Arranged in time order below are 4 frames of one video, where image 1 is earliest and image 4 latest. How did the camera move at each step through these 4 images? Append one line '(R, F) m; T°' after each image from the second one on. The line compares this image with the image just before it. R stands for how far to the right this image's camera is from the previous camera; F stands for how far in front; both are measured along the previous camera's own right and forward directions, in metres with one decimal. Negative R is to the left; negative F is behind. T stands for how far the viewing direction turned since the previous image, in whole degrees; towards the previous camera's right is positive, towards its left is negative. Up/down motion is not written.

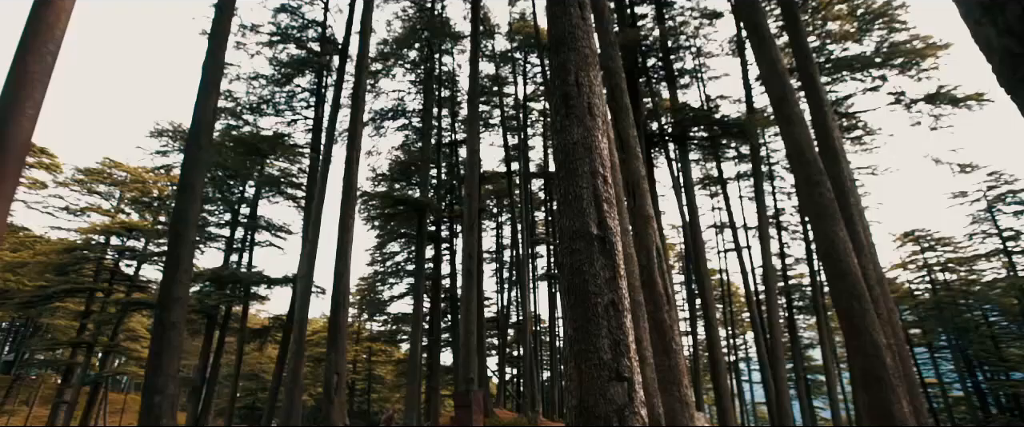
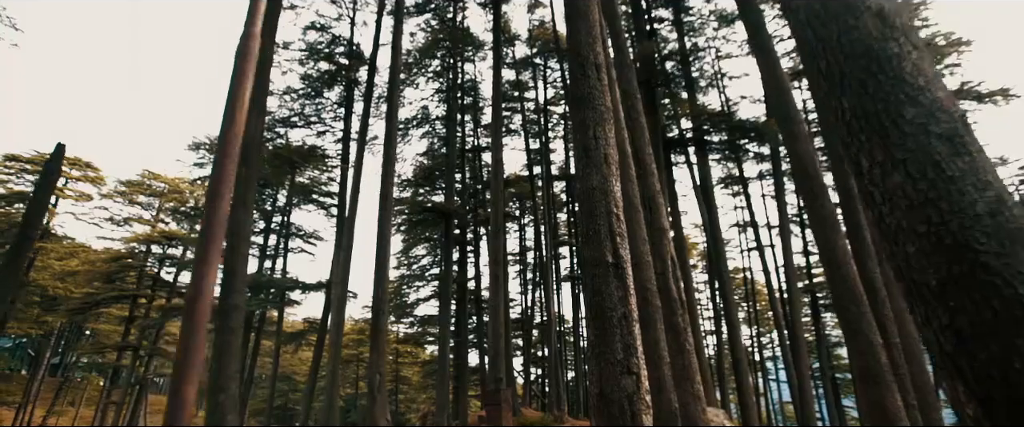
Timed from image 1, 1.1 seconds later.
(0.0, -0.5) m; -2°
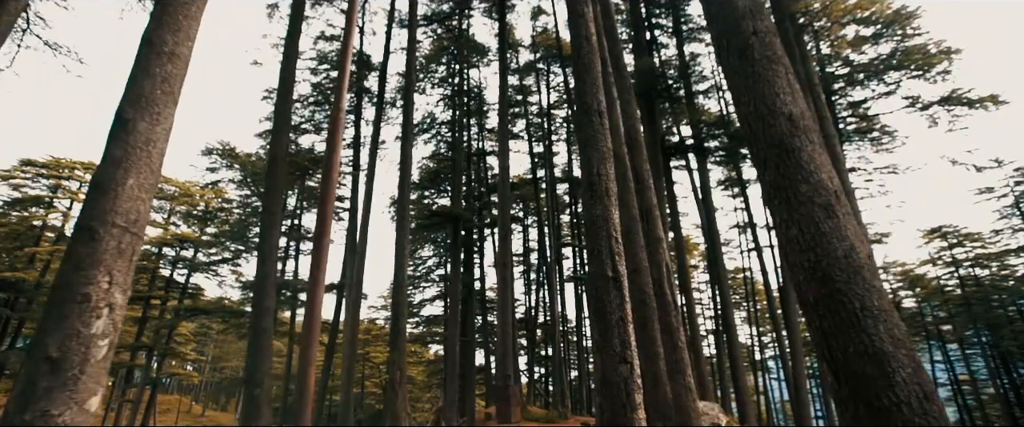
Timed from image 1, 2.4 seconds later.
(-0.1, -0.6) m; 0°
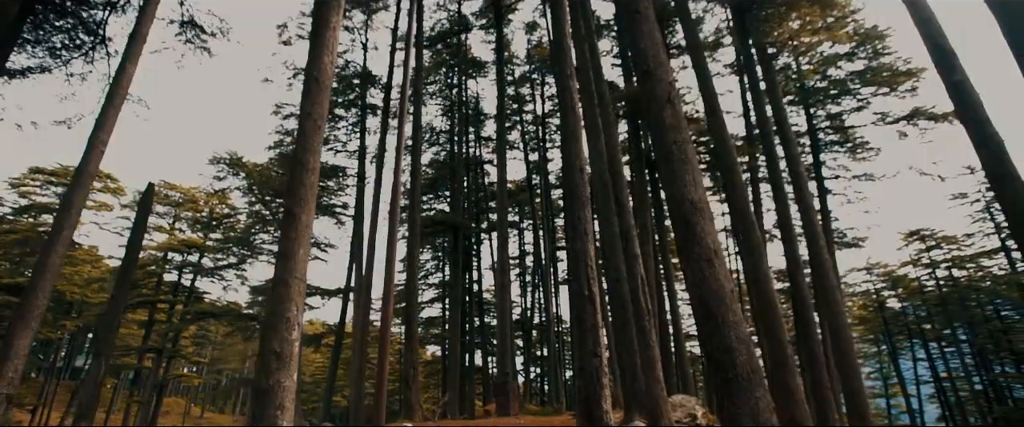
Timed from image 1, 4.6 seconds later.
(-0.1, -1.1) m; +1°
